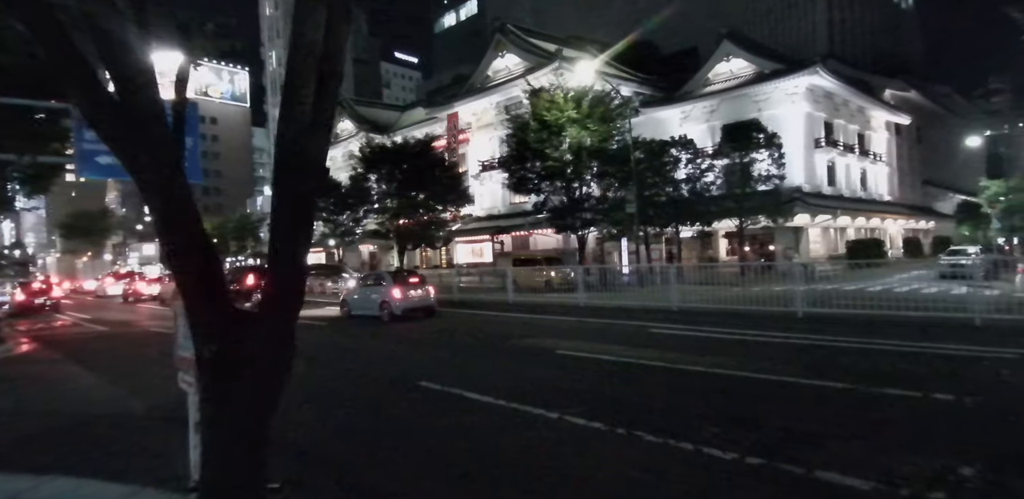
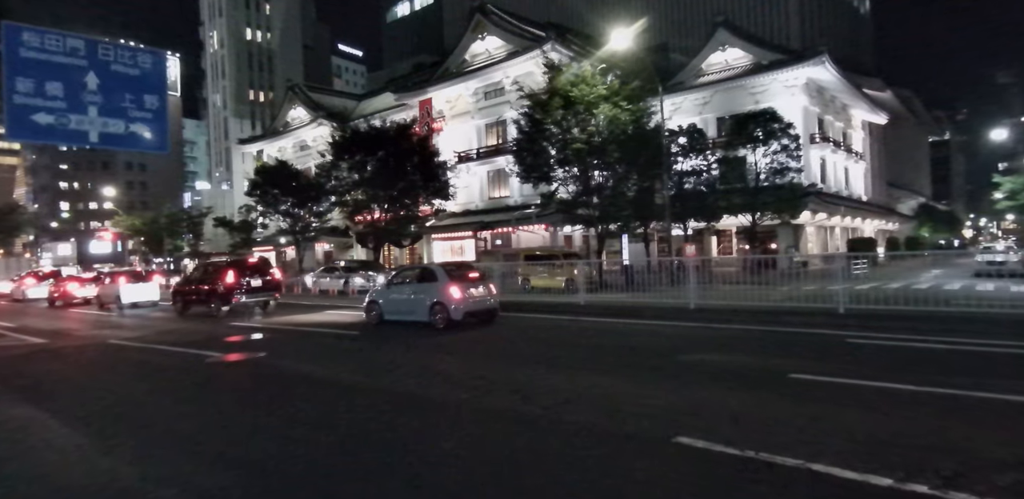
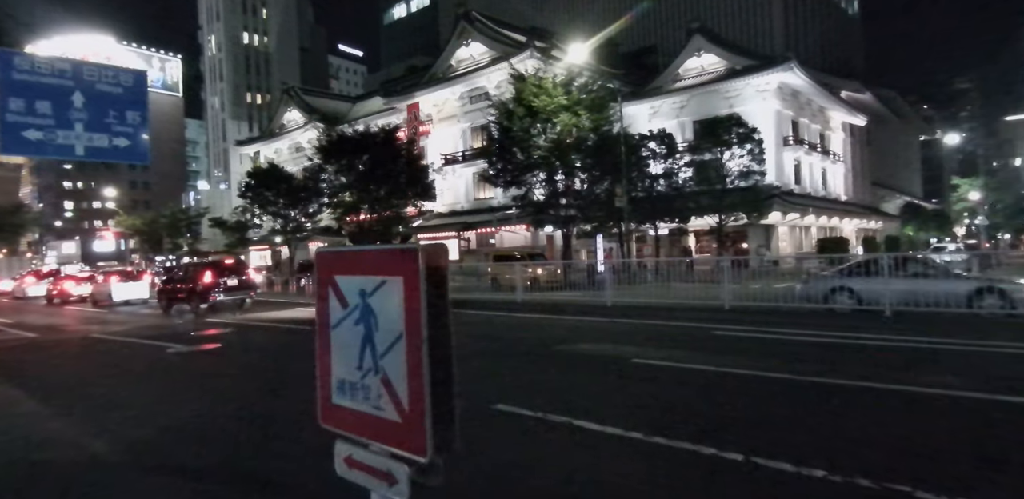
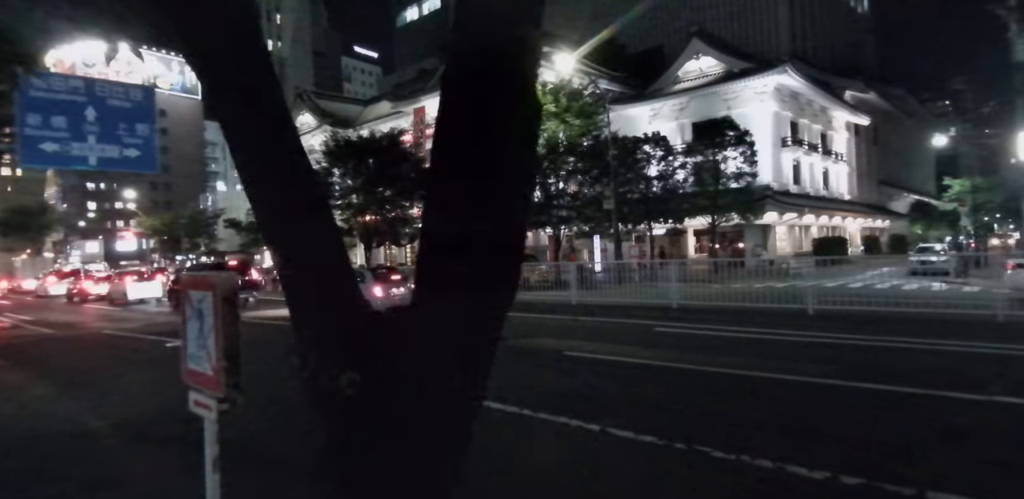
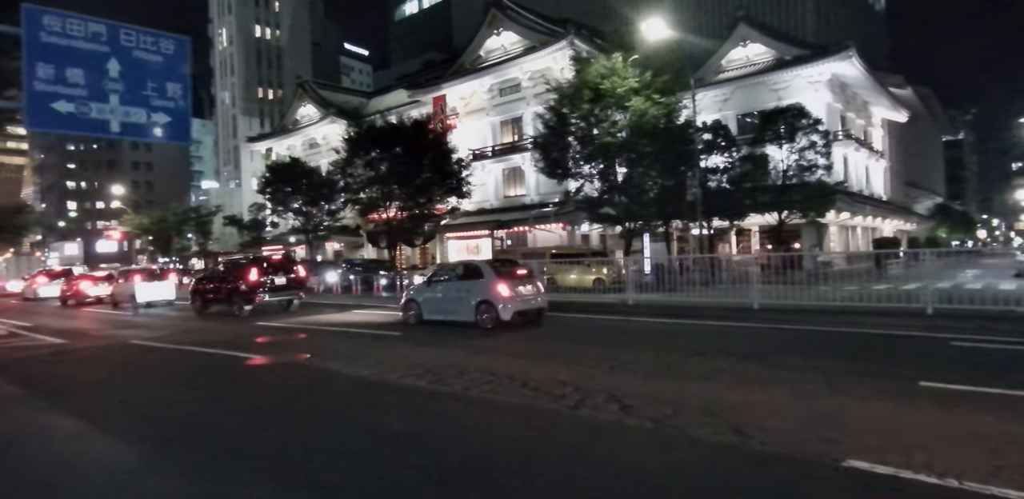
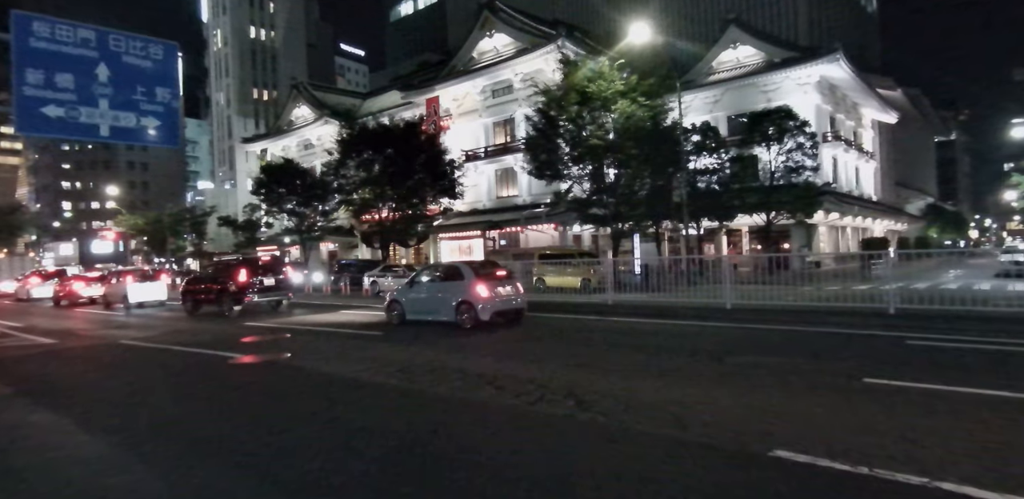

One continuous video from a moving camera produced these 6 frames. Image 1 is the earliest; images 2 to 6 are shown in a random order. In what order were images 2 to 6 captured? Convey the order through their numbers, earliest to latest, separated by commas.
4, 3, 2, 6, 5
